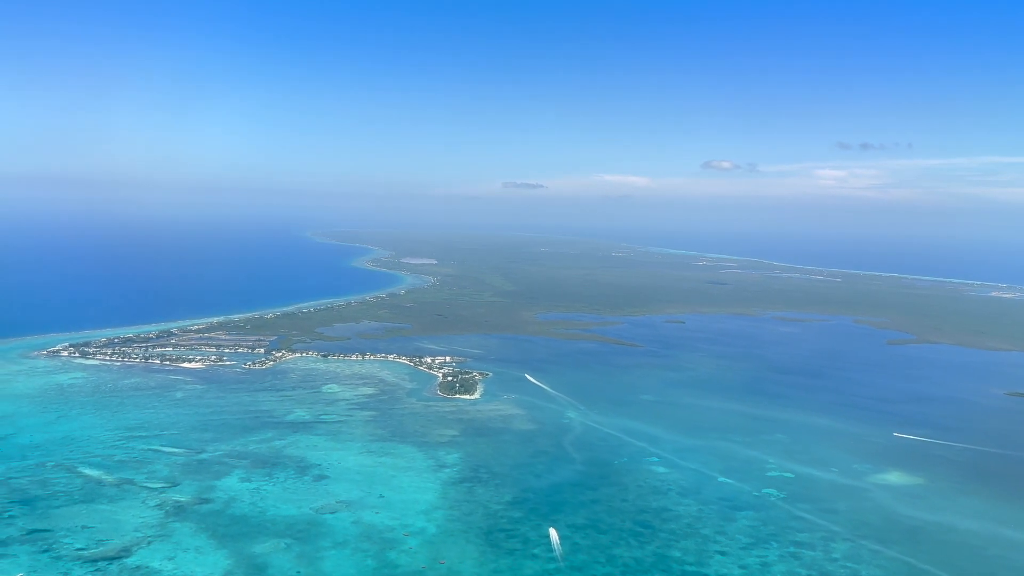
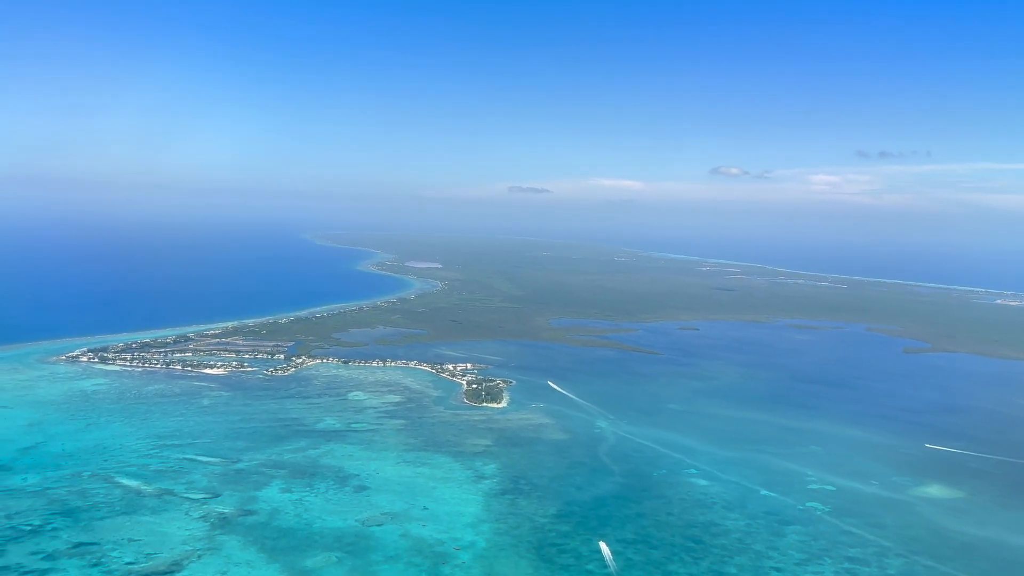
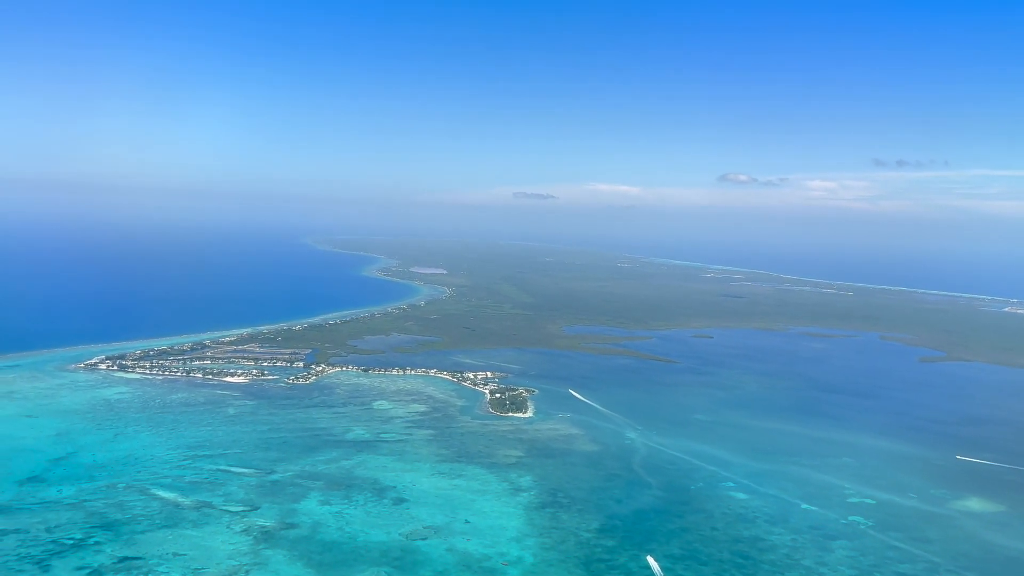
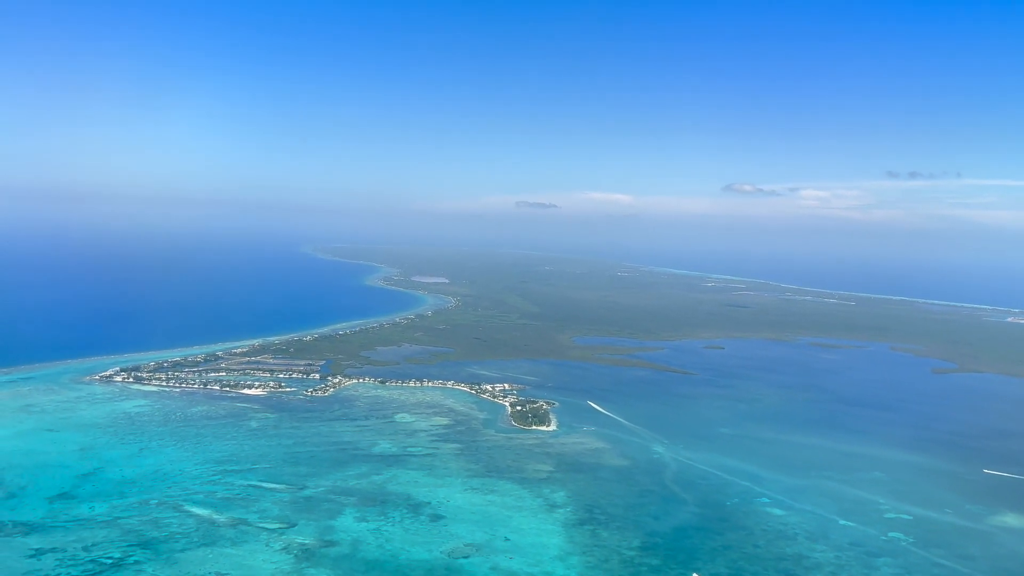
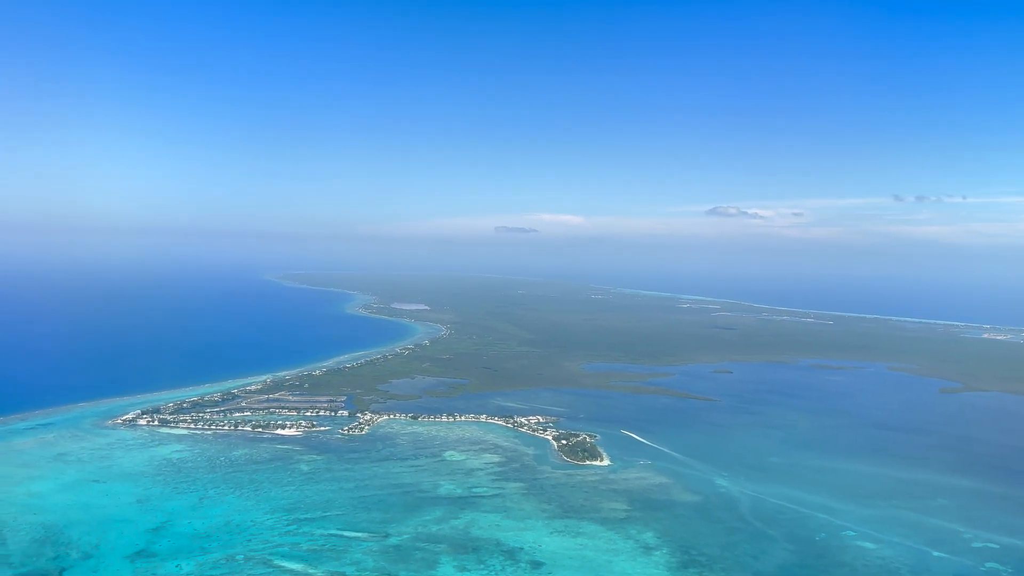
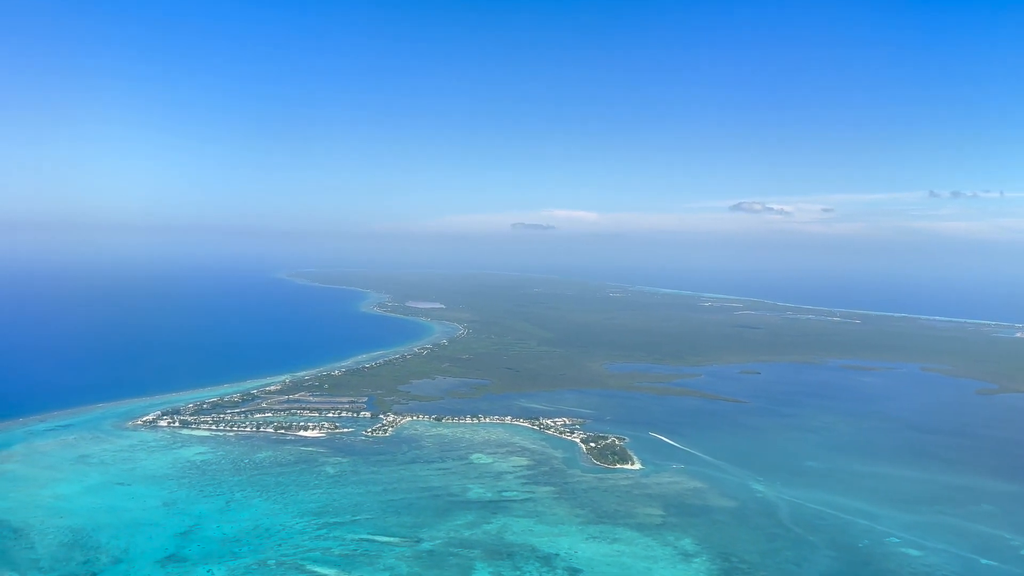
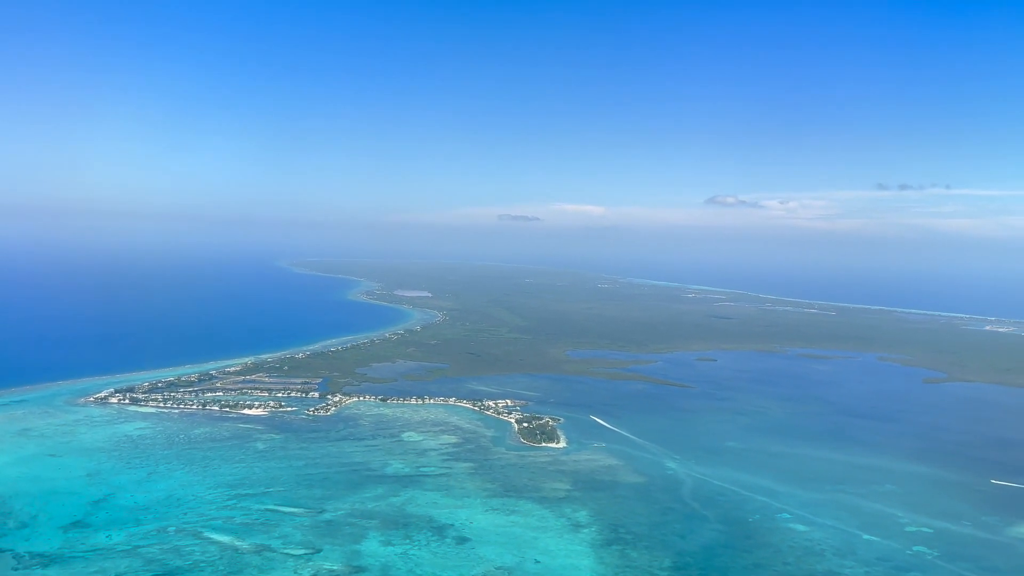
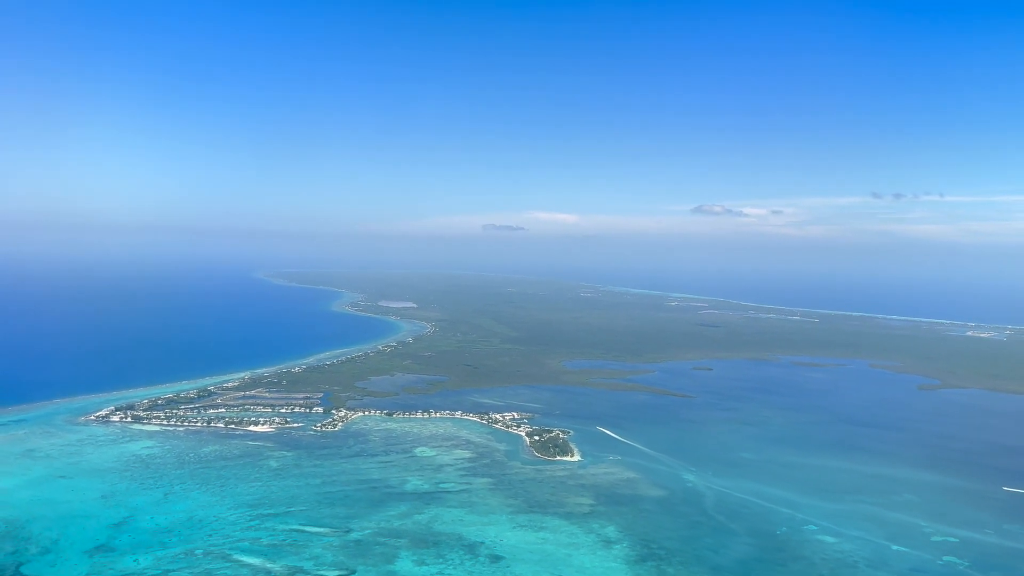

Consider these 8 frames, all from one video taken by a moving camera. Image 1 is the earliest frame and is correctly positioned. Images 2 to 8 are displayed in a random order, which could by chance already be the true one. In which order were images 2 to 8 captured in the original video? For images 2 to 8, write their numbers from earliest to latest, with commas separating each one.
2, 3, 4, 7, 8, 5, 6
